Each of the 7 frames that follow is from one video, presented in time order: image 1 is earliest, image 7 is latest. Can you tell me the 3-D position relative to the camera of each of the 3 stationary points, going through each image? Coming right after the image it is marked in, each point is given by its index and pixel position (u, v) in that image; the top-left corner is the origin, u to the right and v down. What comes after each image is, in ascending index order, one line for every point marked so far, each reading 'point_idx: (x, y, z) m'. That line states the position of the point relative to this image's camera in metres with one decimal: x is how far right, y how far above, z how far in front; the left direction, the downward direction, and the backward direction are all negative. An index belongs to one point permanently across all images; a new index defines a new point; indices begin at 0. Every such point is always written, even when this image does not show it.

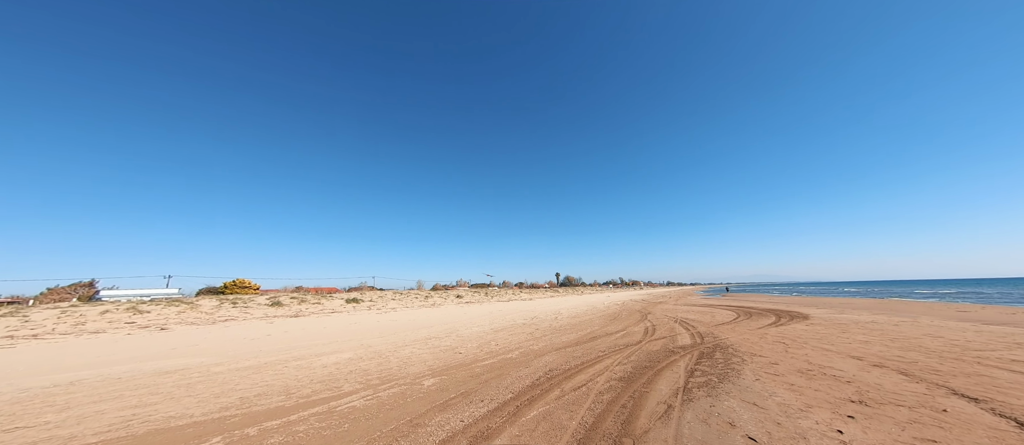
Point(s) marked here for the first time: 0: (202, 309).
0: (-20.8, -5.8, +18.4) m
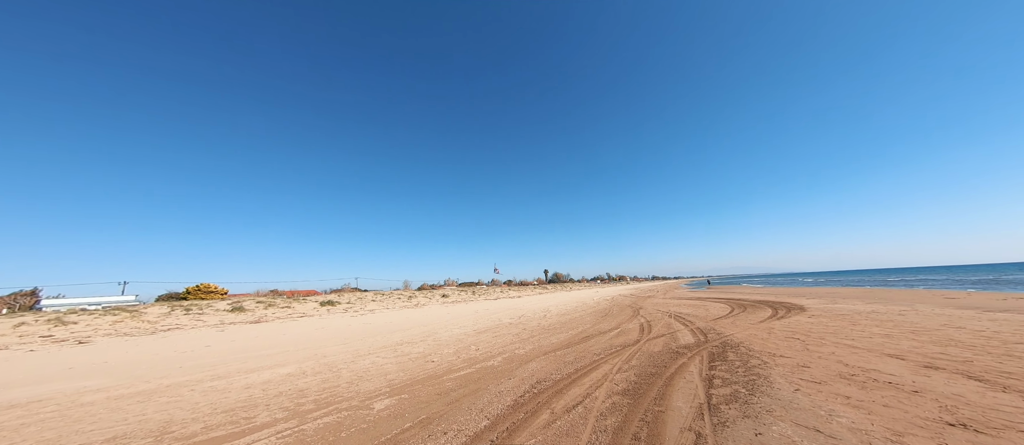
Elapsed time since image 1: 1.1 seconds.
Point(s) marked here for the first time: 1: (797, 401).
0: (-21.7, -5.6, +16.3) m
1: (+3.9, -2.5, +3.8) m
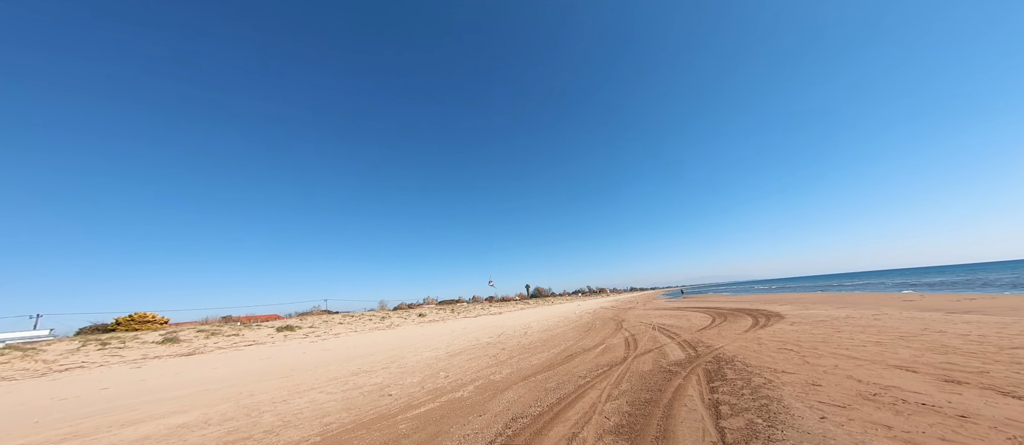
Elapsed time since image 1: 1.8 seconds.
0: (-22.8, -6.4, +13.5) m
1: (+3.5, -2.4, +3.0) m
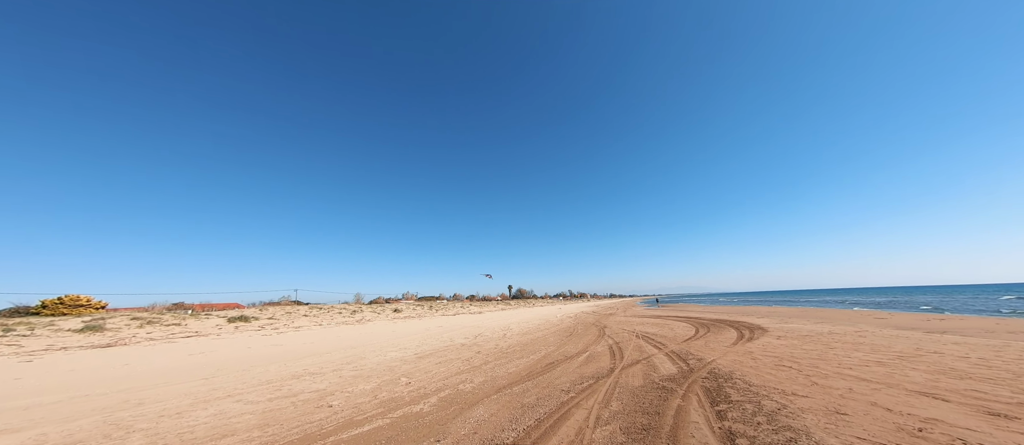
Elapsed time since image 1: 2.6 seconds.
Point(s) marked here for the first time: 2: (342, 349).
0: (-23.9, -4.7, +11.2) m
1: (+3.2, -2.3, +2.2) m
2: (-7.0, -5.2, +11.3) m
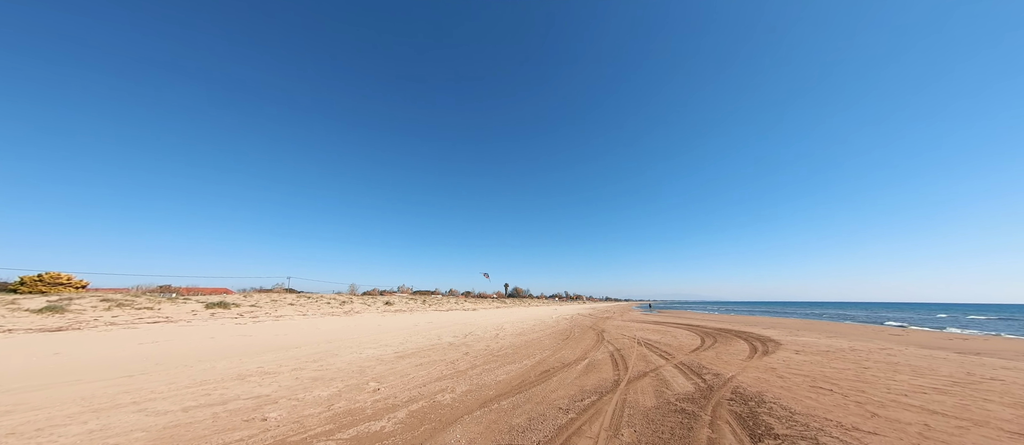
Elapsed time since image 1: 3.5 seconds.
0: (-24.1, -3.2, +10.1) m
1: (+3.1, -2.1, +1.2) m
2: (-7.3, -4.5, +10.3) m
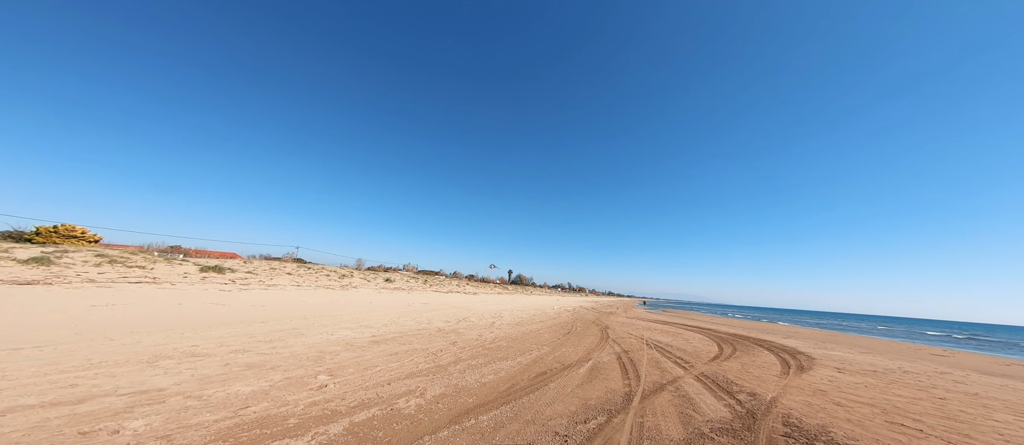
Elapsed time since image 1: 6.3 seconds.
0: (-24.2, -0.7, +9.6) m
1: (+2.7, -1.9, -0.3) m
2: (-7.5, -3.2, +9.3) m
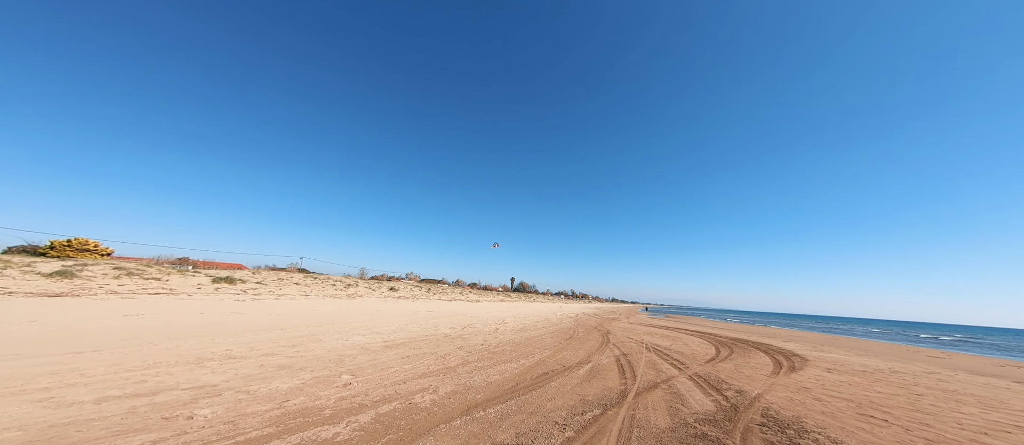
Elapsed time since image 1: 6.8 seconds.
0: (-24.1, -1.4, +10.3) m
1: (+2.7, -1.9, +0.2) m
2: (-7.4, -3.7, +9.8) m
